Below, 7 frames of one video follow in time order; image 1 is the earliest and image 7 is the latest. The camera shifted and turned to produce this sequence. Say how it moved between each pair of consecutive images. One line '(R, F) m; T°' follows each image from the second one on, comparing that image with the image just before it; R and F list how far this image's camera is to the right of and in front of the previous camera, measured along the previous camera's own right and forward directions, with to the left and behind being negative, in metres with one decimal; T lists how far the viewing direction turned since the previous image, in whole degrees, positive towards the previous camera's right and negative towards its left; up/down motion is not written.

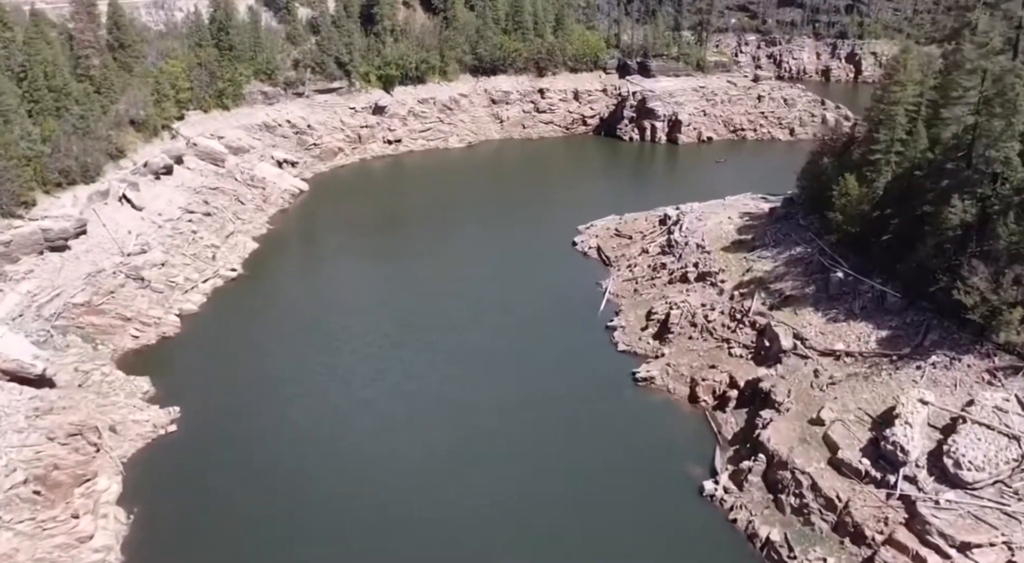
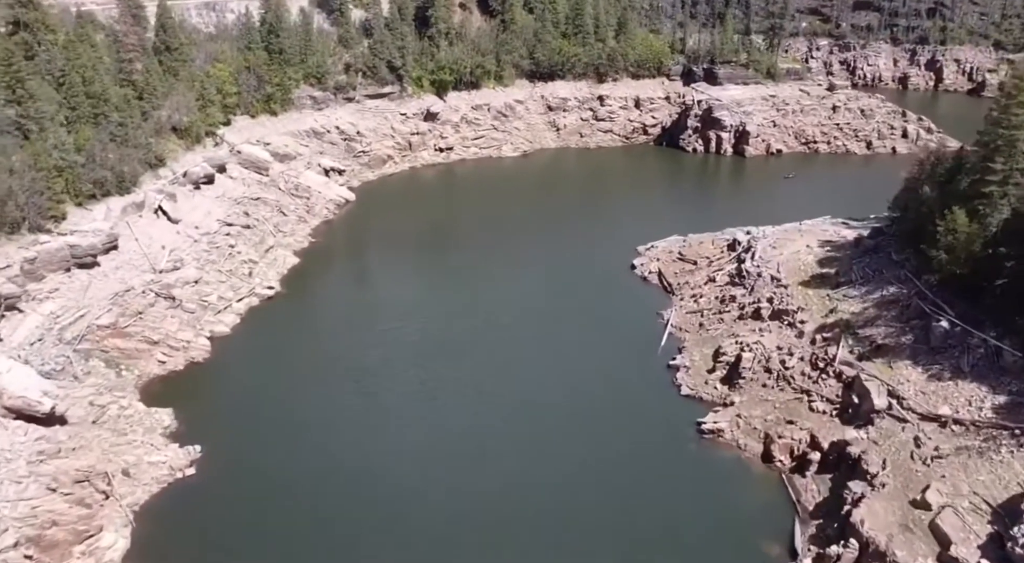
(-0.1, +2.7) m; -4°
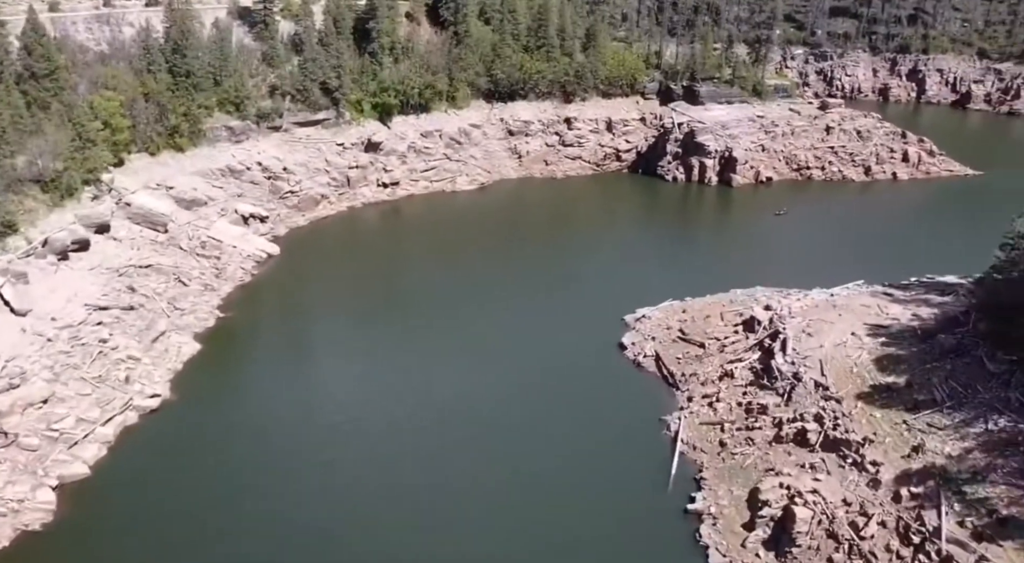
(0.0, +7.8) m; +3°
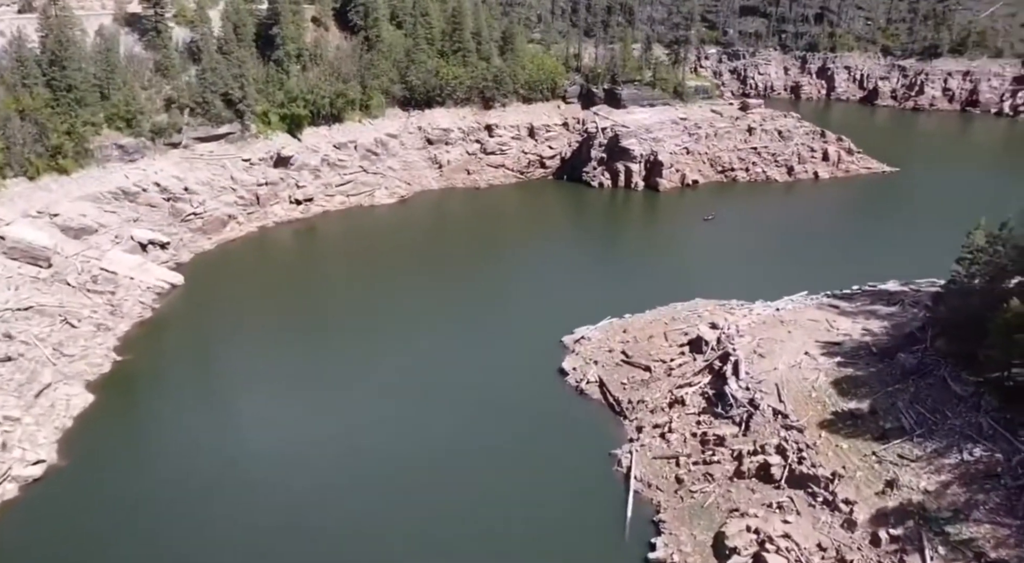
(-0.3, +2.2) m; +6°
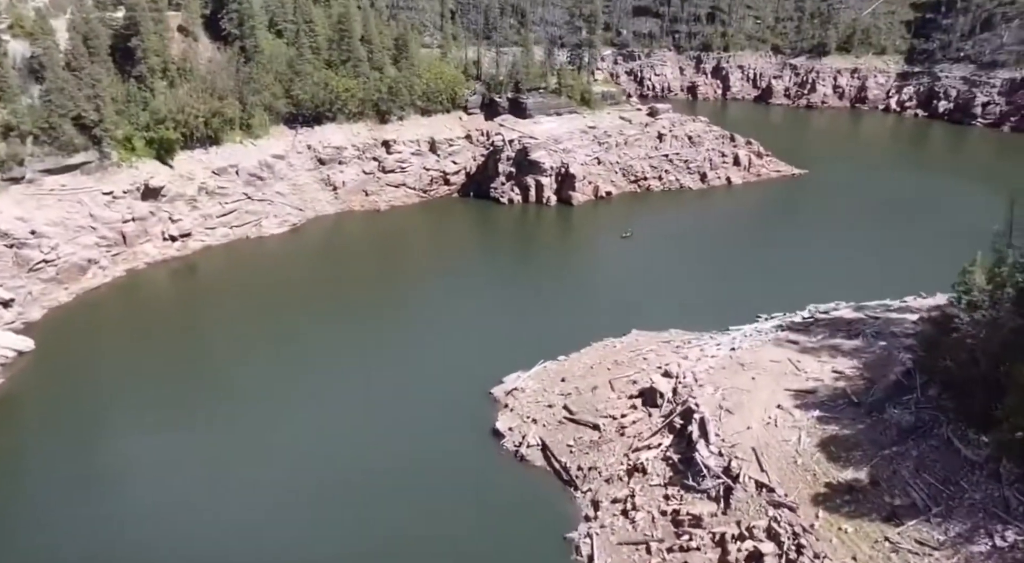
(-0.7, +3.9) m; +7°
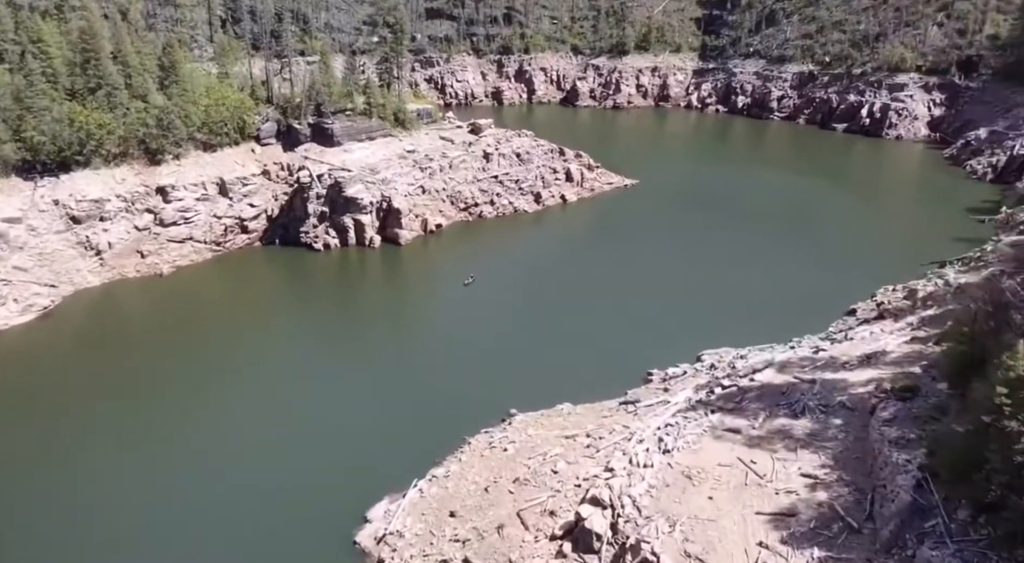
(-1.2, +6.6) m; +14°
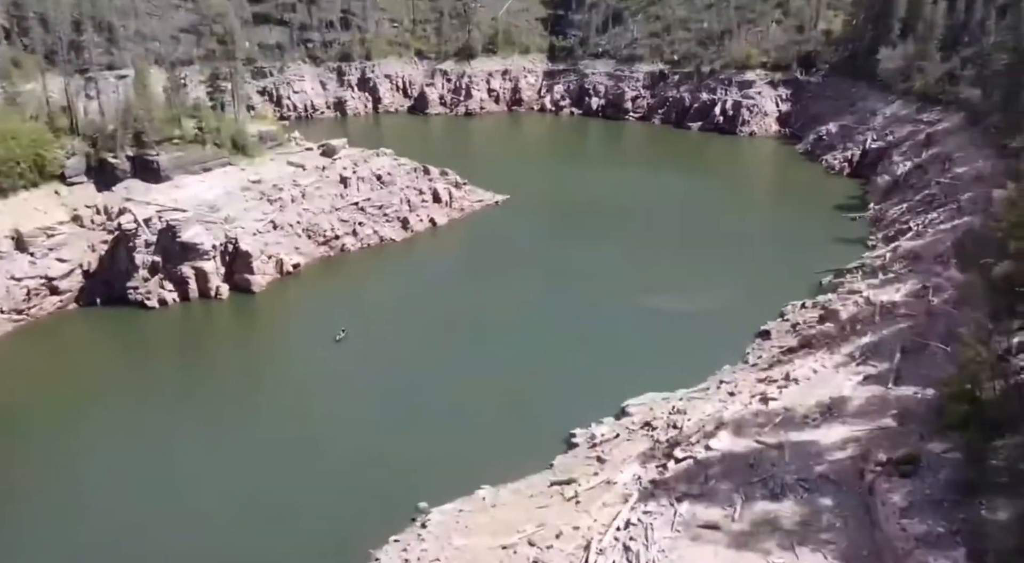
(-1.3, +4.5) m; +11°
